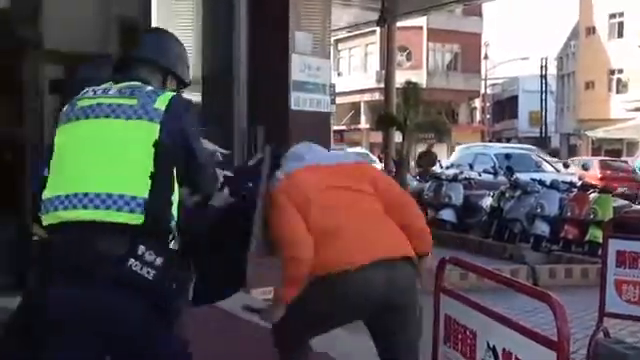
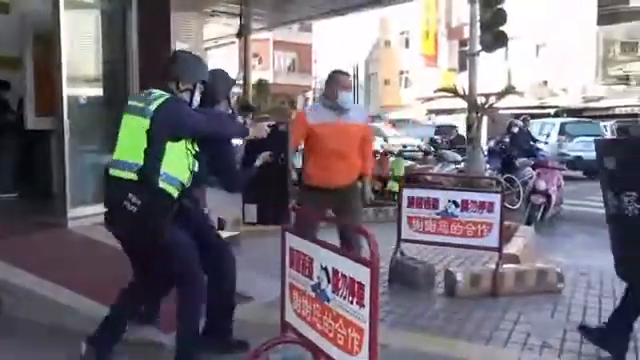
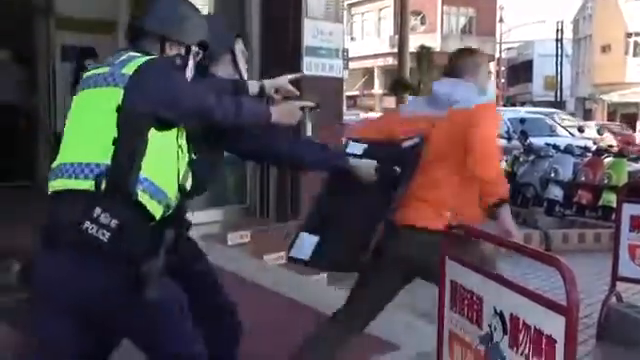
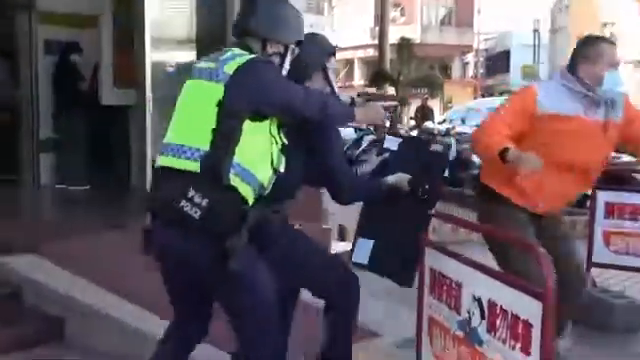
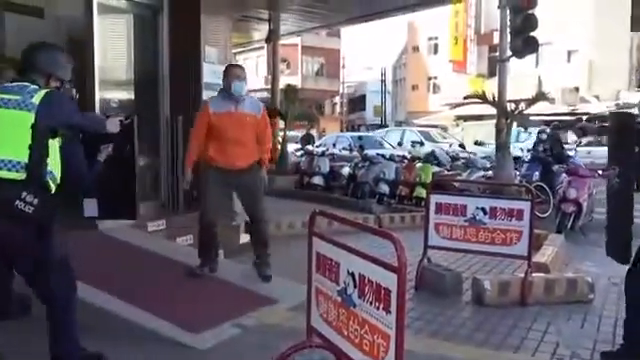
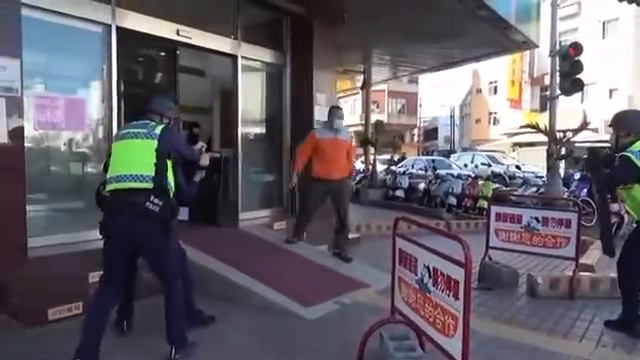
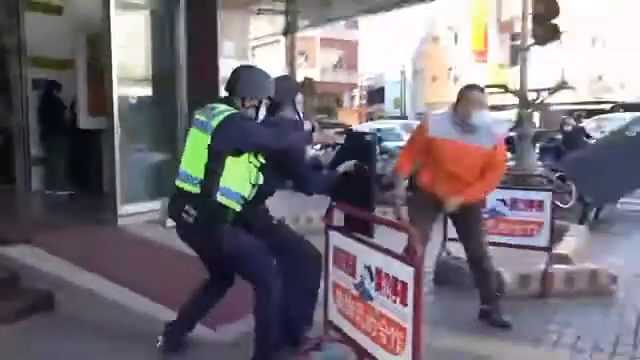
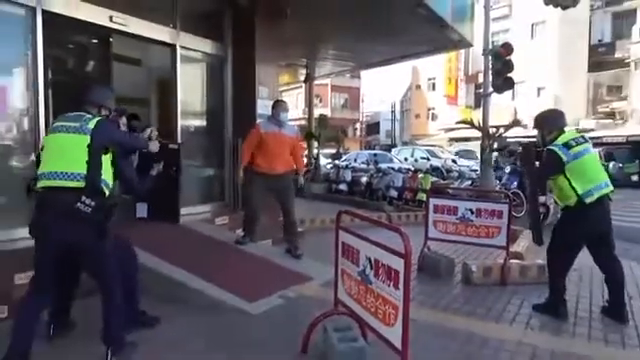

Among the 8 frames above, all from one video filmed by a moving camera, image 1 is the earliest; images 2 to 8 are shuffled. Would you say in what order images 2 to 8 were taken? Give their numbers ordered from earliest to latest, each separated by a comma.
3, 4, 7, 2, 5, 8, 6
